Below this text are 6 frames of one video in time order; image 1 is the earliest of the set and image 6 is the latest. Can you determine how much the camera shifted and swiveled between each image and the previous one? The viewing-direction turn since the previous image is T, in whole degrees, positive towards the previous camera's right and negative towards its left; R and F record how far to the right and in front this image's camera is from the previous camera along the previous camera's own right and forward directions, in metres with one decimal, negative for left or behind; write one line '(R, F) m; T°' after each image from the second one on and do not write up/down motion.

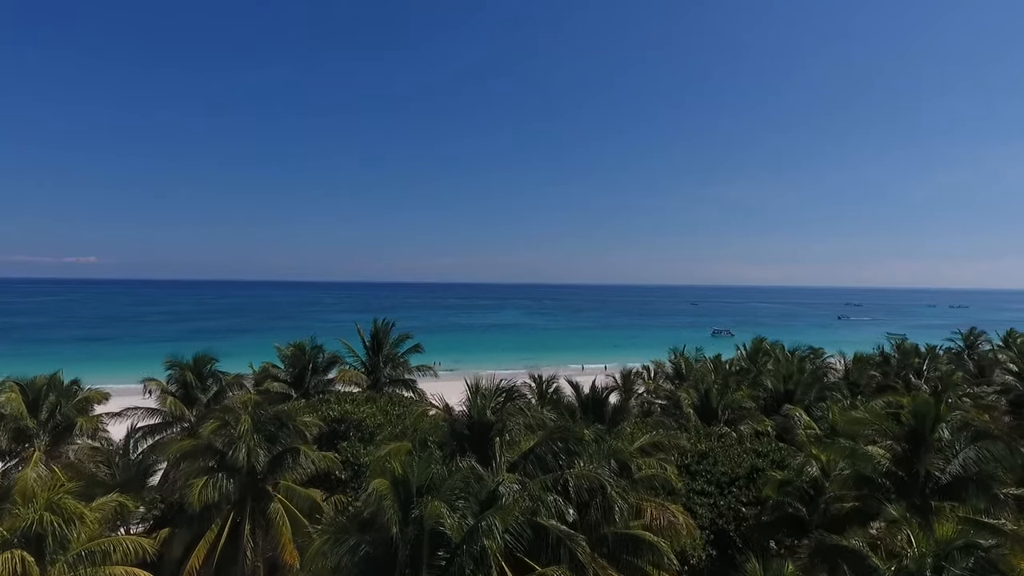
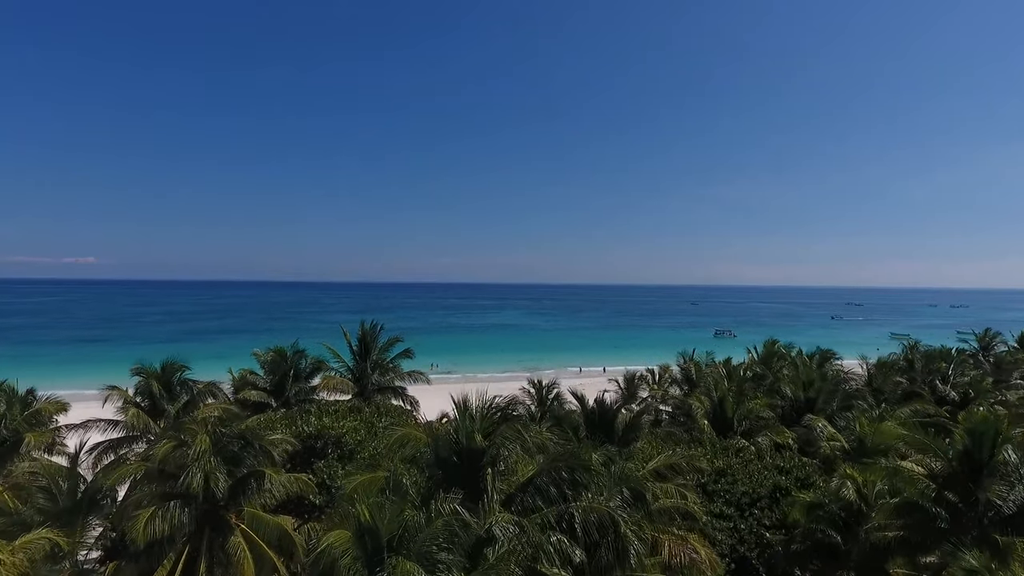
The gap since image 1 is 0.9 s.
(+0.1, +1.4) m; 0°
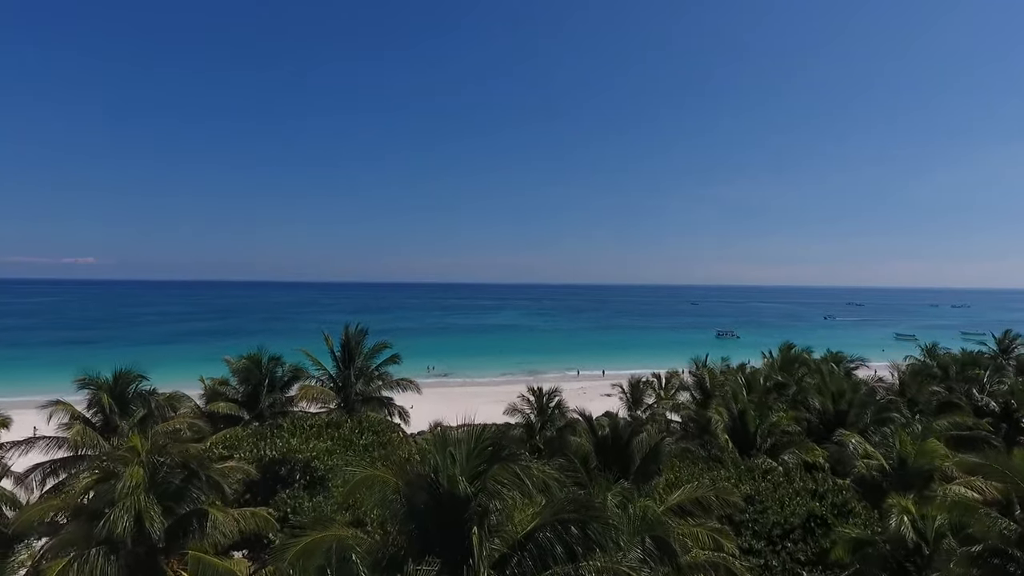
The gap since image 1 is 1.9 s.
(+0.1, +1.6) m; 0°
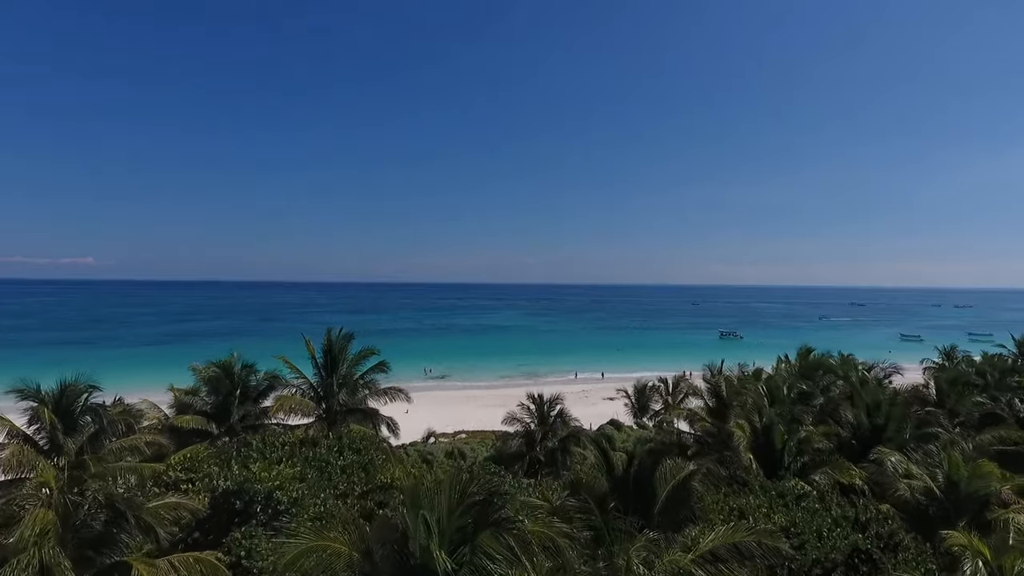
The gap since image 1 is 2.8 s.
(0.0, +1.5) m; 0°
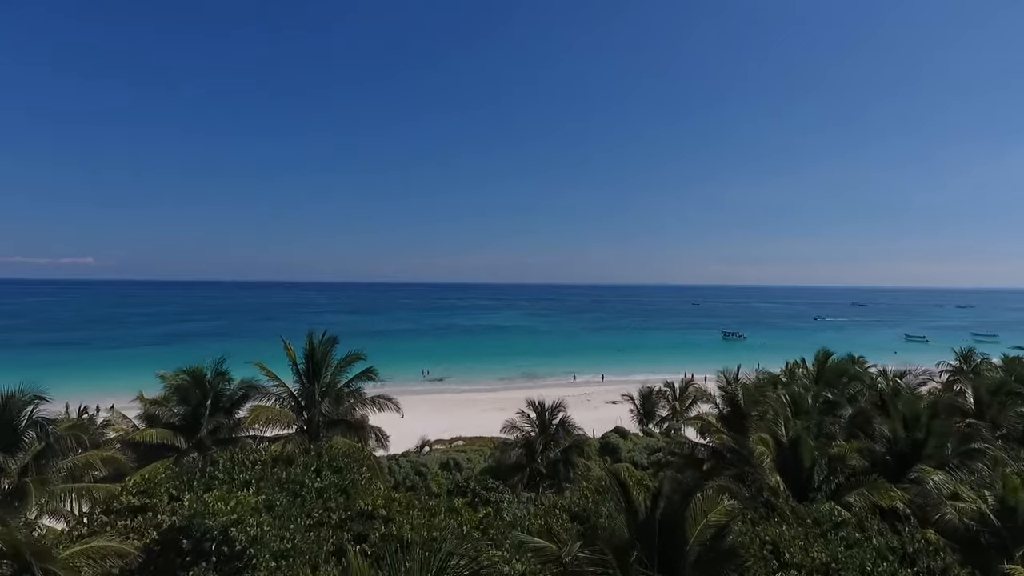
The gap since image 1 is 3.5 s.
(0.0, +1.3) m; 0°
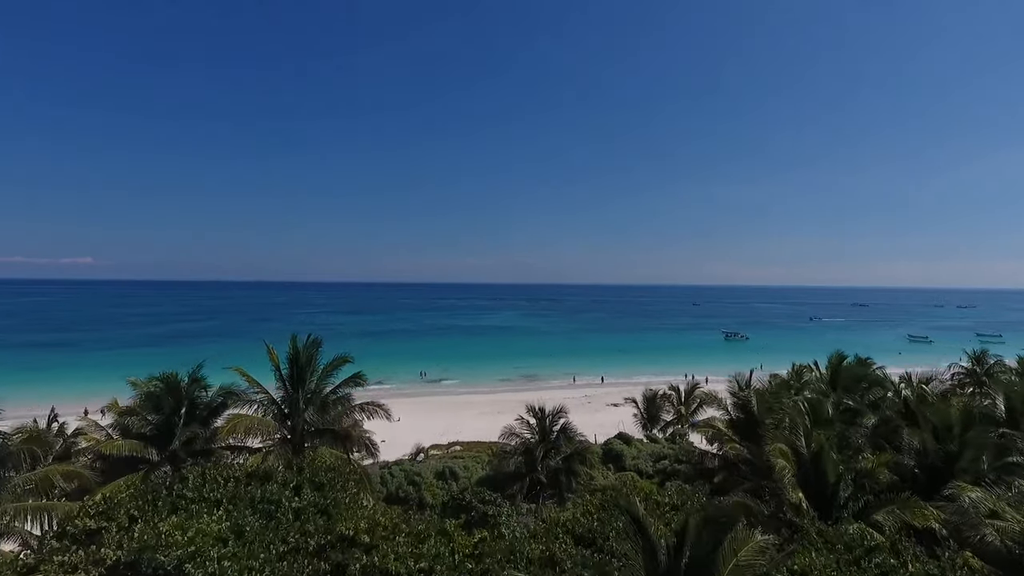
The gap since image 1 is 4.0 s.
(0.0, +0.9) m; 0°
